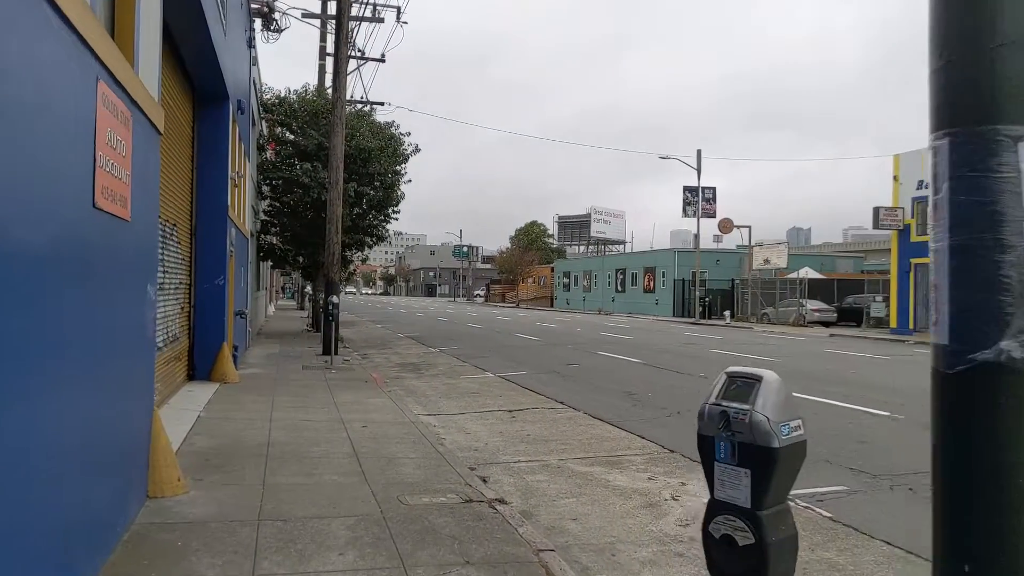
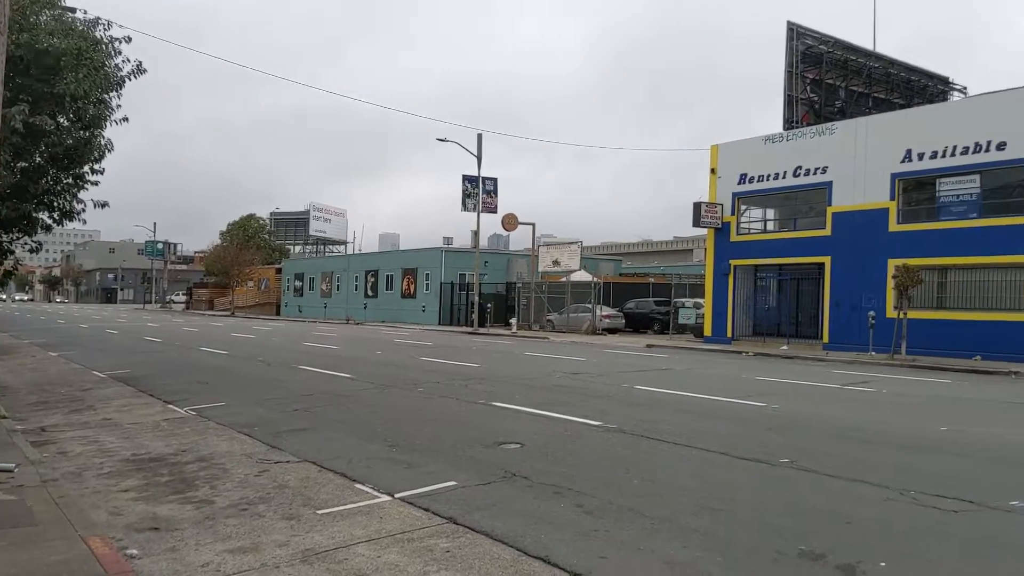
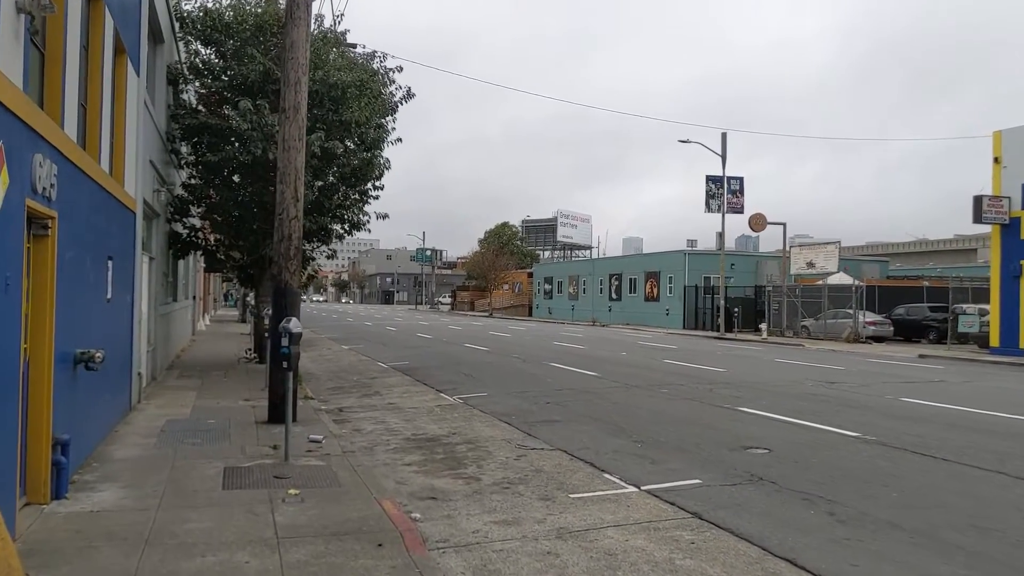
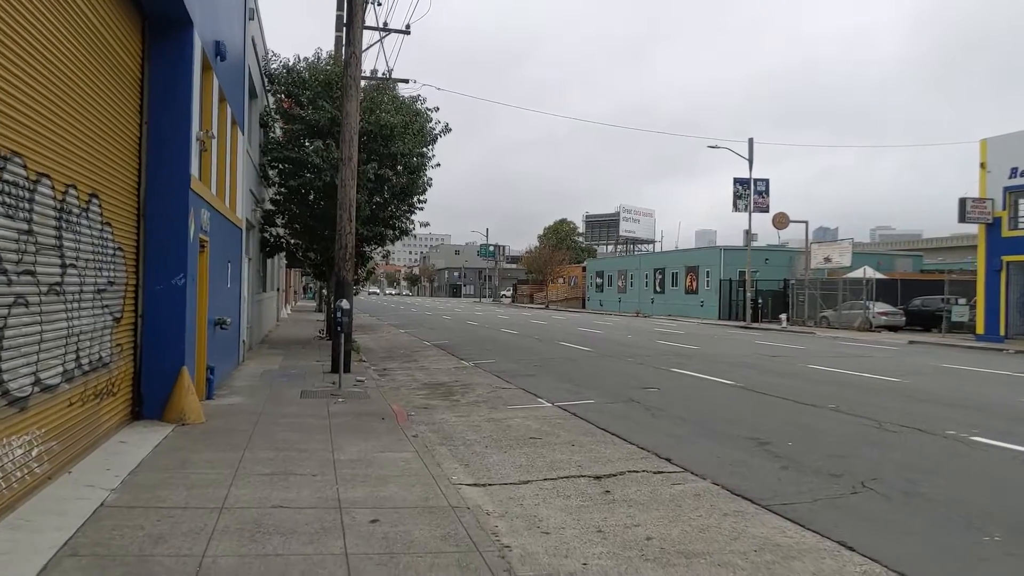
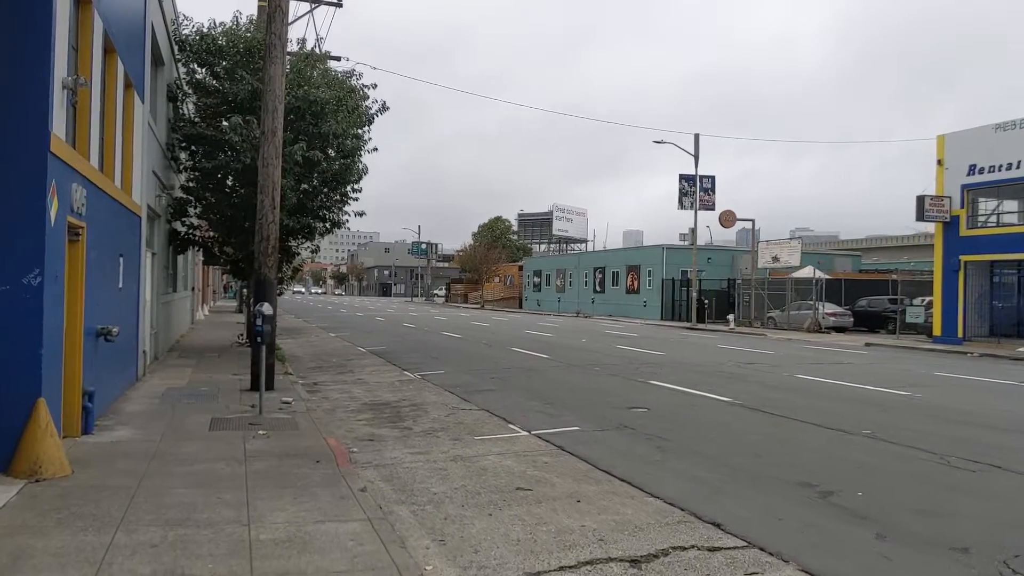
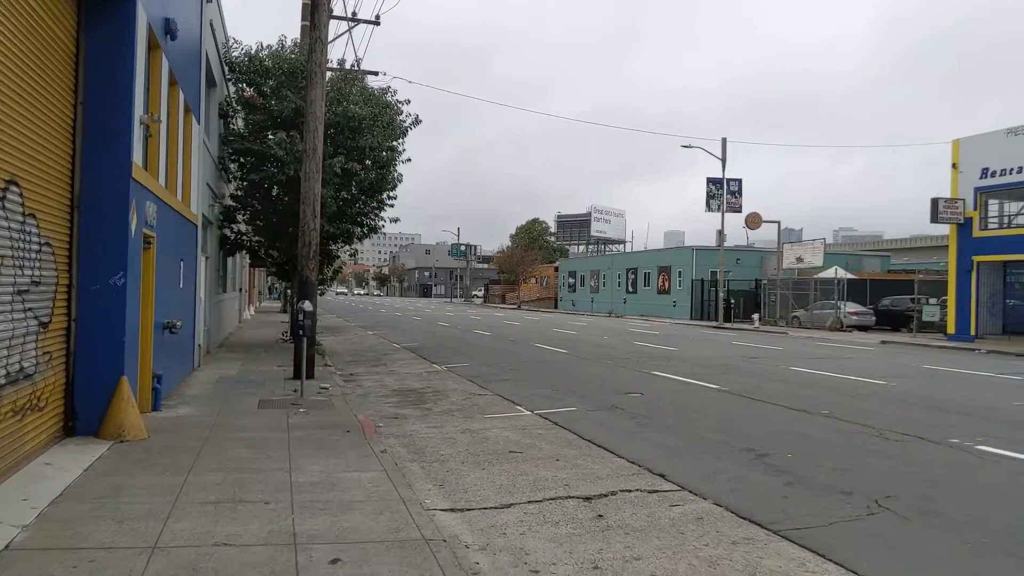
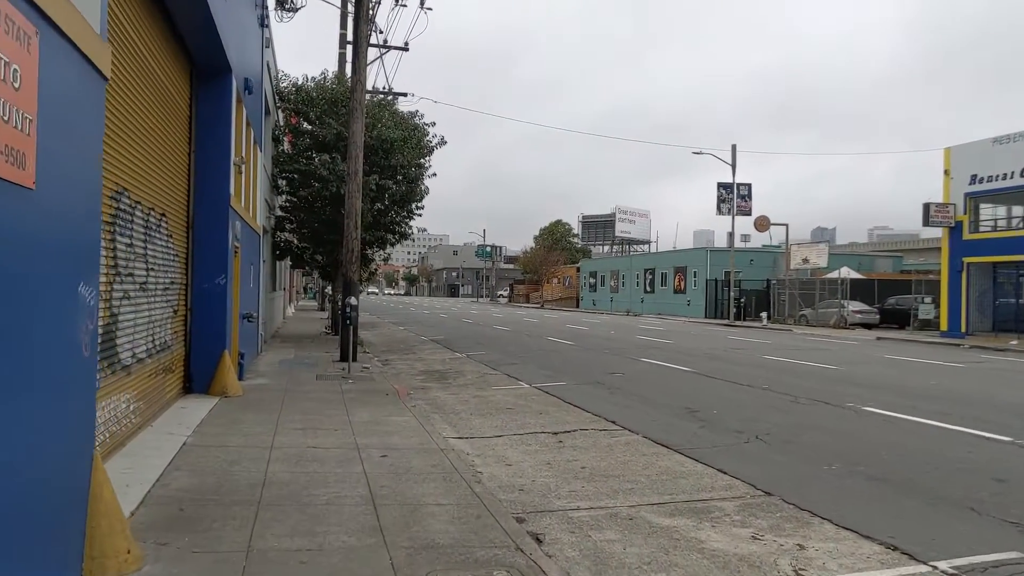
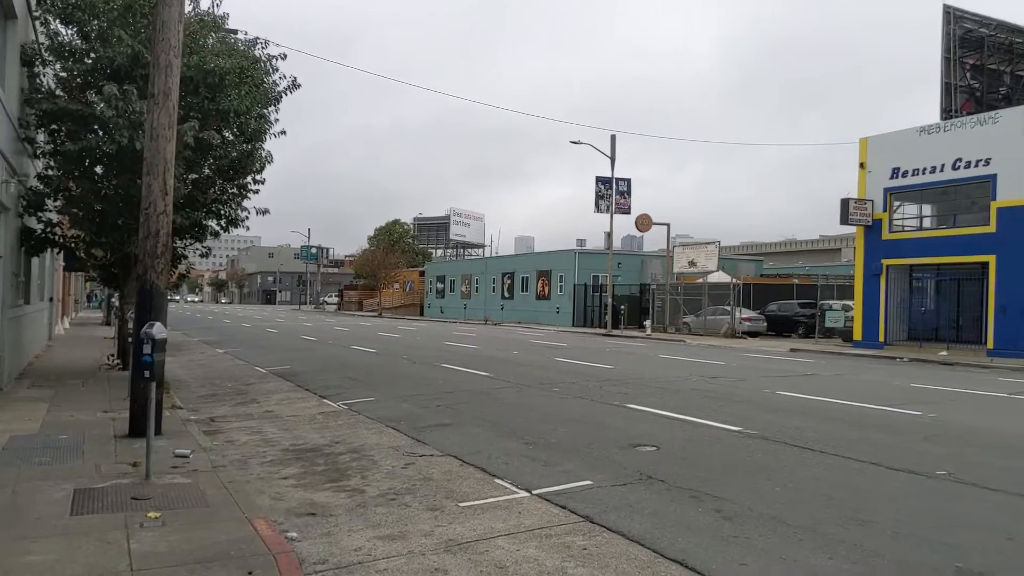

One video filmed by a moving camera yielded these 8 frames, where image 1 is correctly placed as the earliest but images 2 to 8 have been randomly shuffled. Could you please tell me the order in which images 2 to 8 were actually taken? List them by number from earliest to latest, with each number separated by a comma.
7, 4, 6, 5, 3, 8, 2
